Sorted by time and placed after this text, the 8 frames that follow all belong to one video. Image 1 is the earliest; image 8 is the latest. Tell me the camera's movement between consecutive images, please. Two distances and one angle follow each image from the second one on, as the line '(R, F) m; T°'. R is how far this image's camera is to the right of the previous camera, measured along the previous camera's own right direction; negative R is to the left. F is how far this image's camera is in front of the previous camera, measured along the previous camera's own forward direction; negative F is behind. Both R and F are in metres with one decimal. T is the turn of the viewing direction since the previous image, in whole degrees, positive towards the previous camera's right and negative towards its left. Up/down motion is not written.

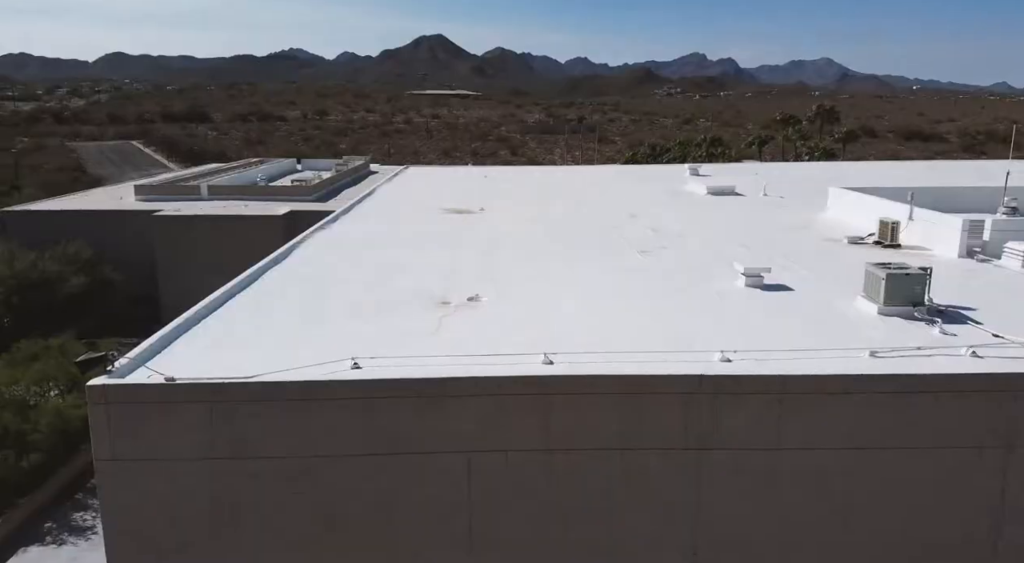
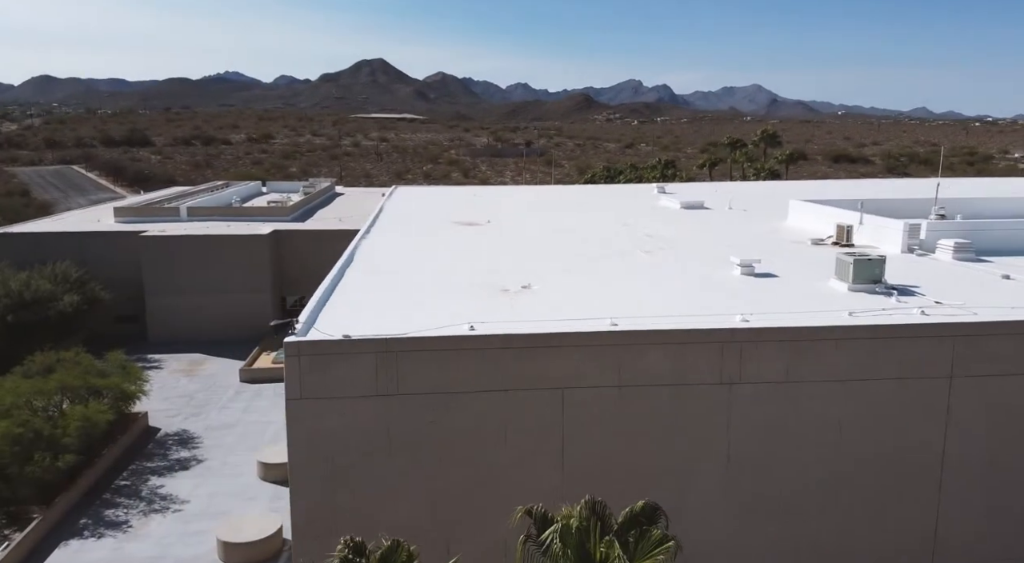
(-1.7, -2.3) m; +4°
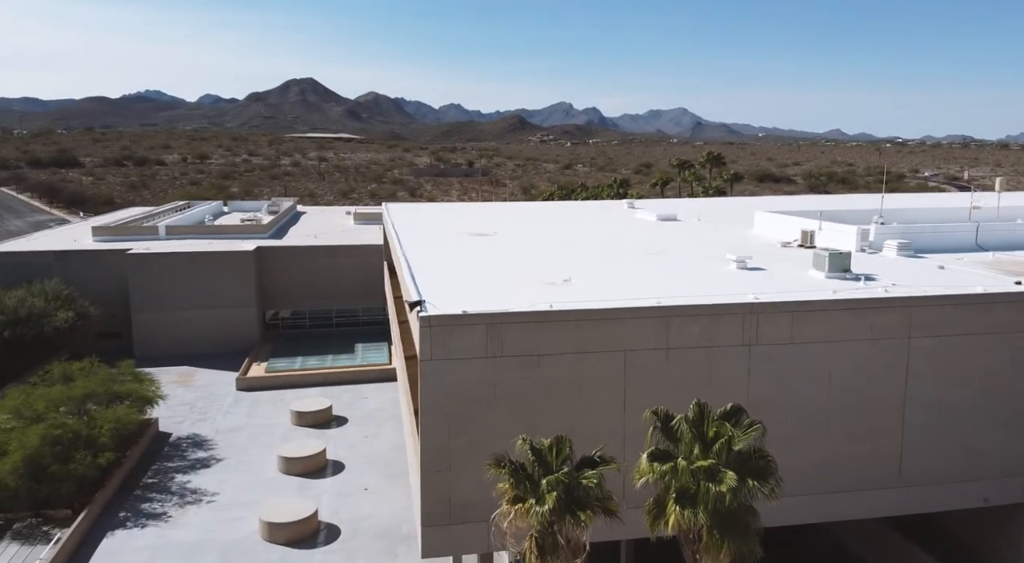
(-2.2, -2.7) m; +5°
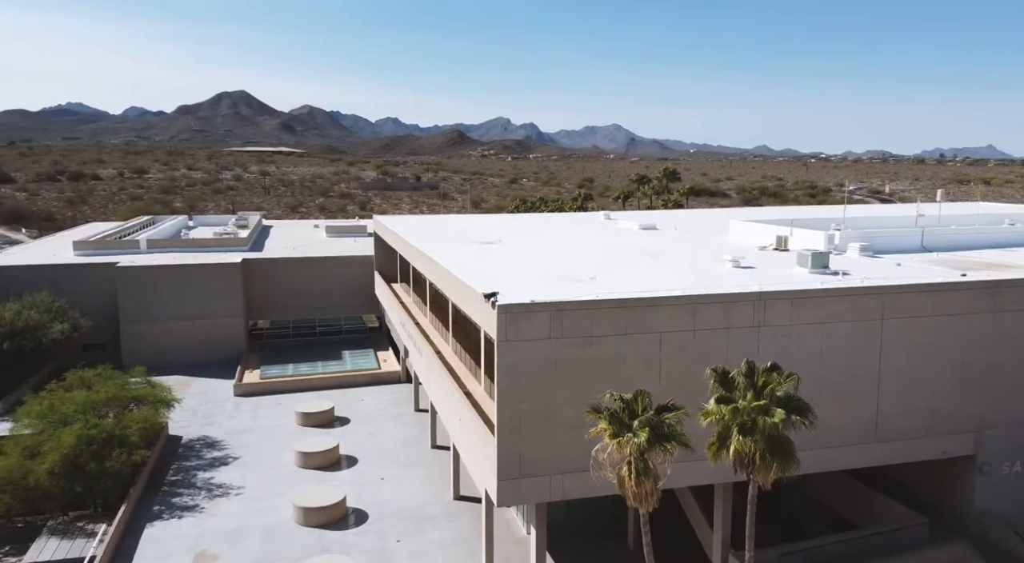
(-2.3, -2.4) m; +4°
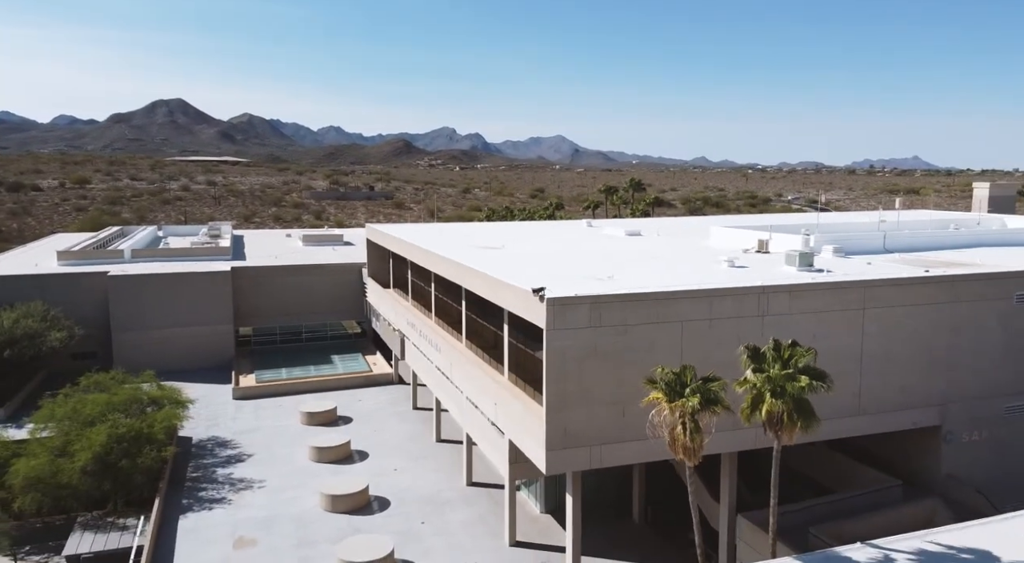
(-2.1, -2.1) m; +4°
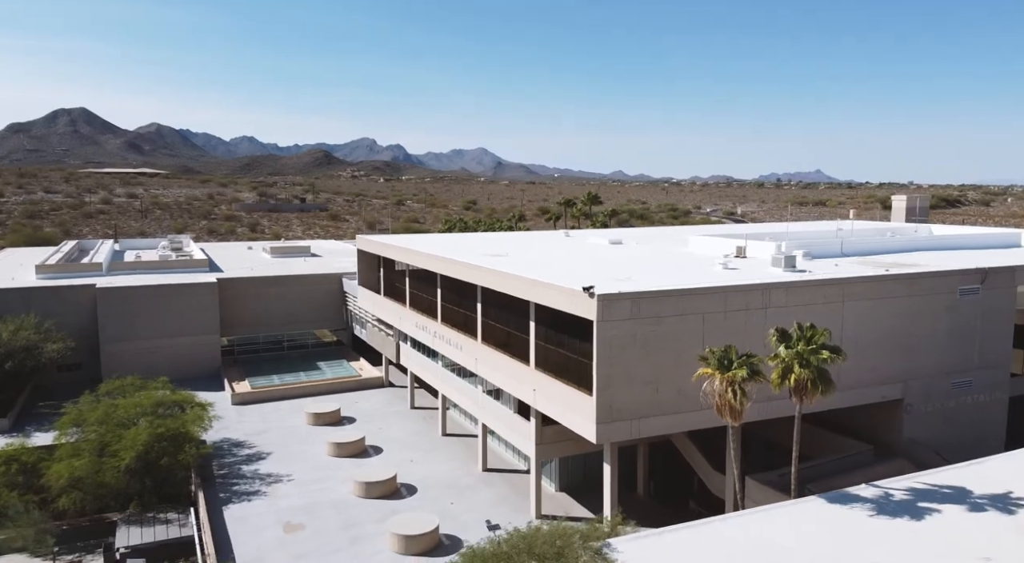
(-3.3, -2.7) m; +6°
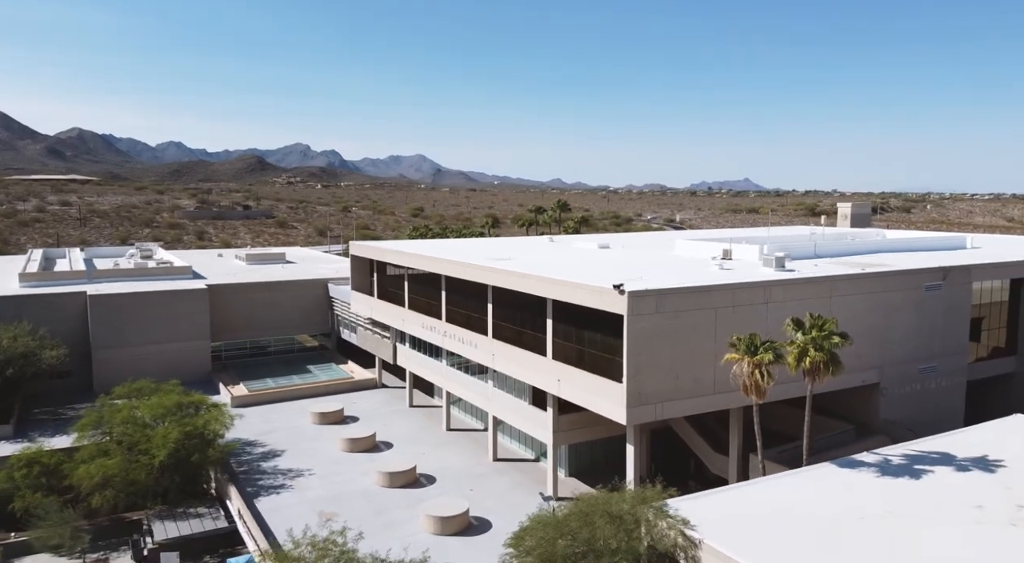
(-2.8, -2.0) m; +4°
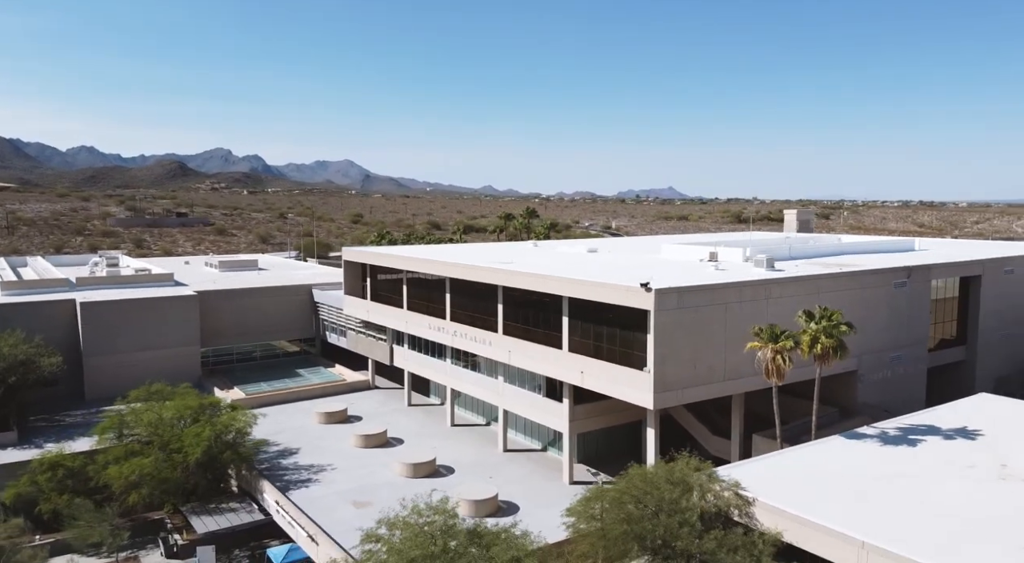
(-3.3, -2.0) m; +5°
